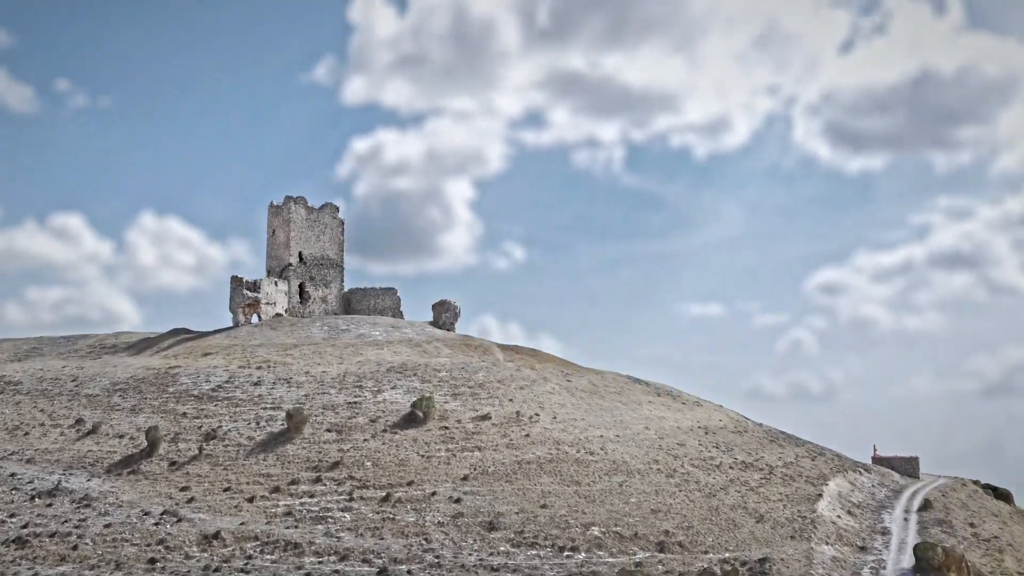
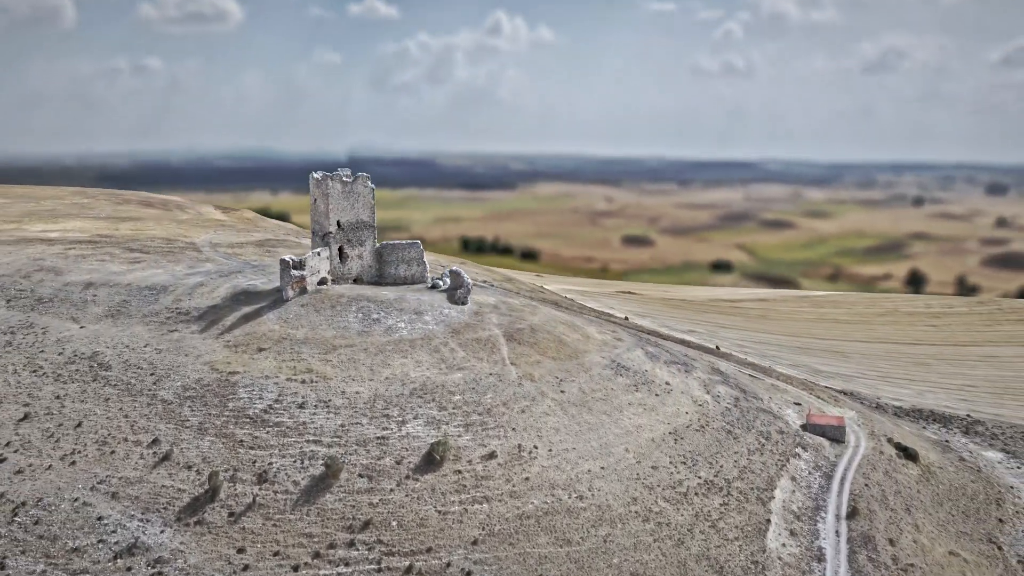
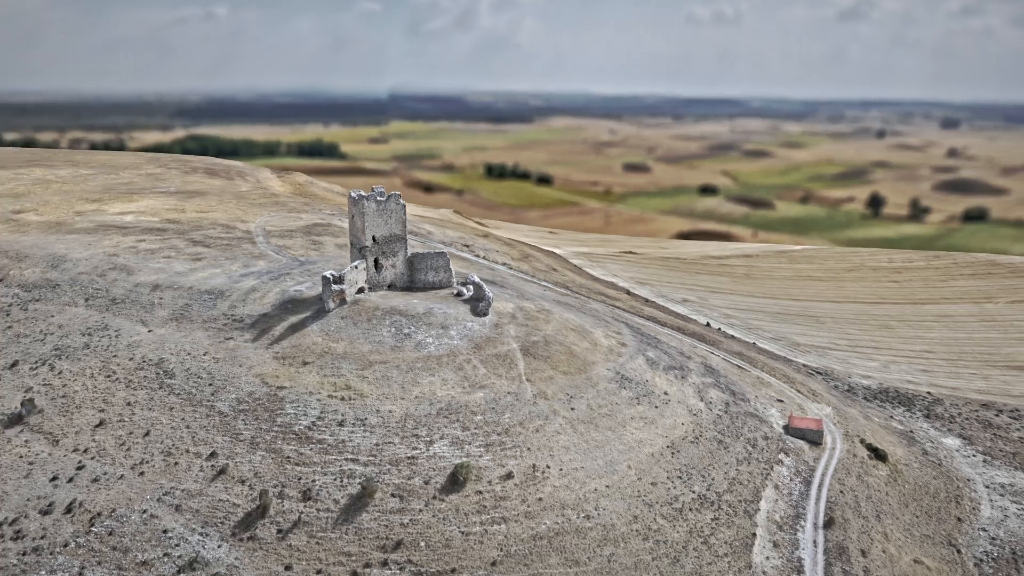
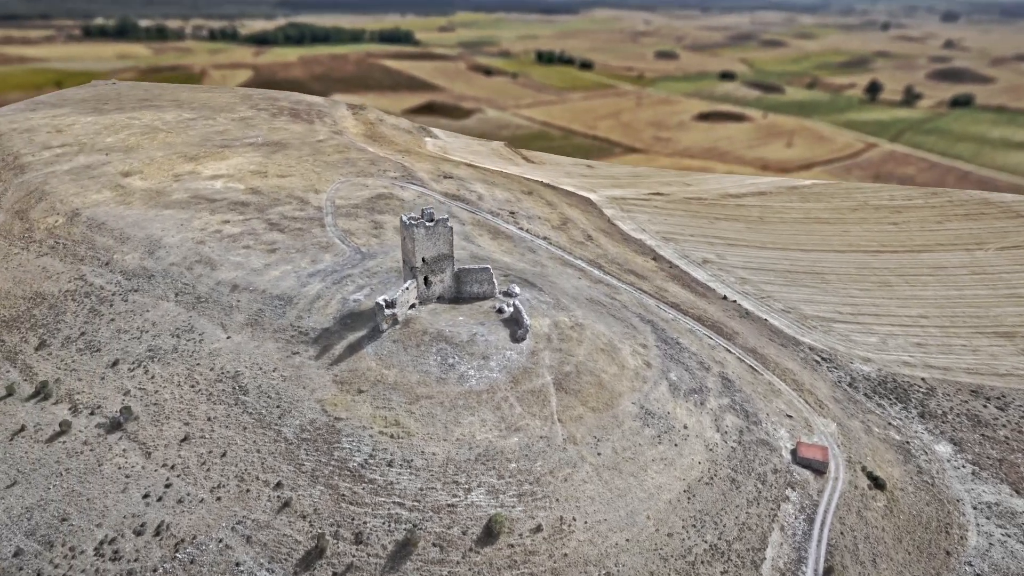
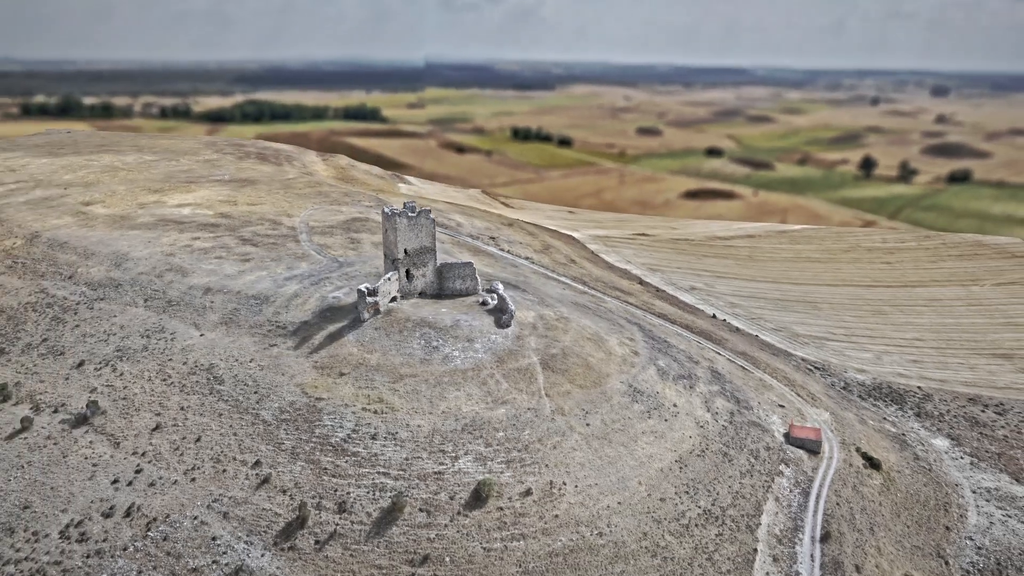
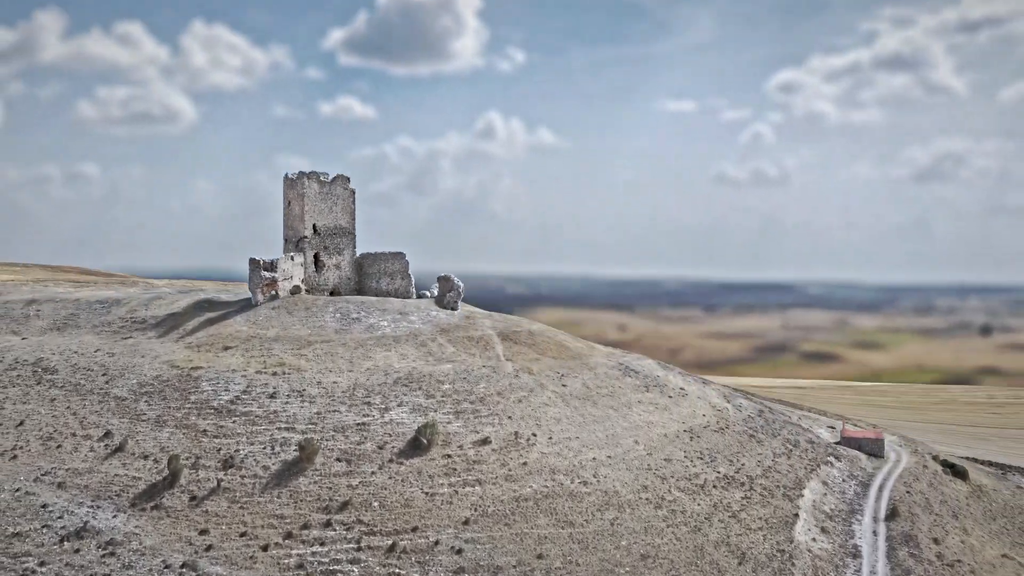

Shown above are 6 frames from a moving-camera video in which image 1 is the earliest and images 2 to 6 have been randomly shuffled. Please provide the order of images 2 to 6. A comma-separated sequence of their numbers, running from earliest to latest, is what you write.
6, 2, 3, 5, 4
